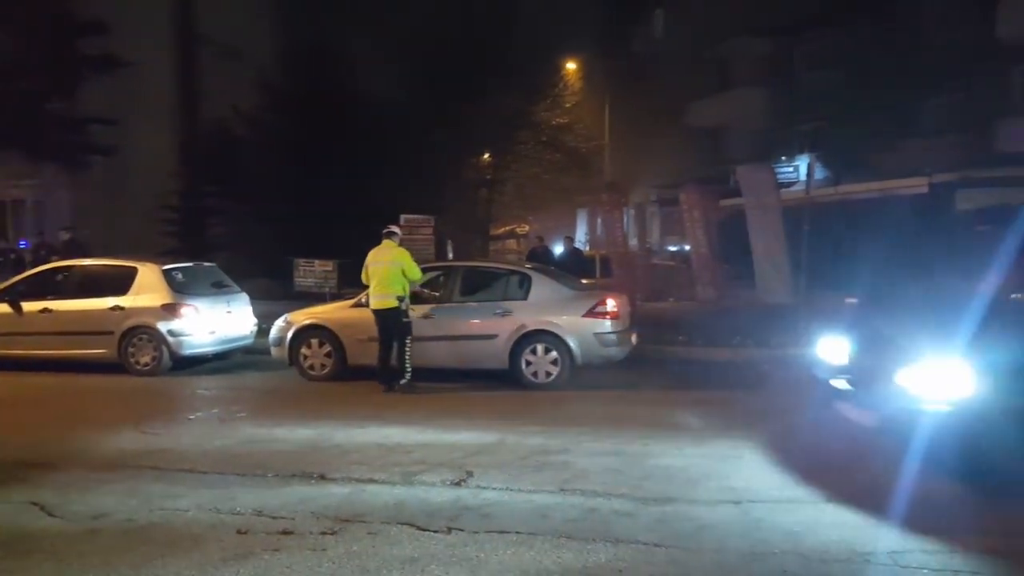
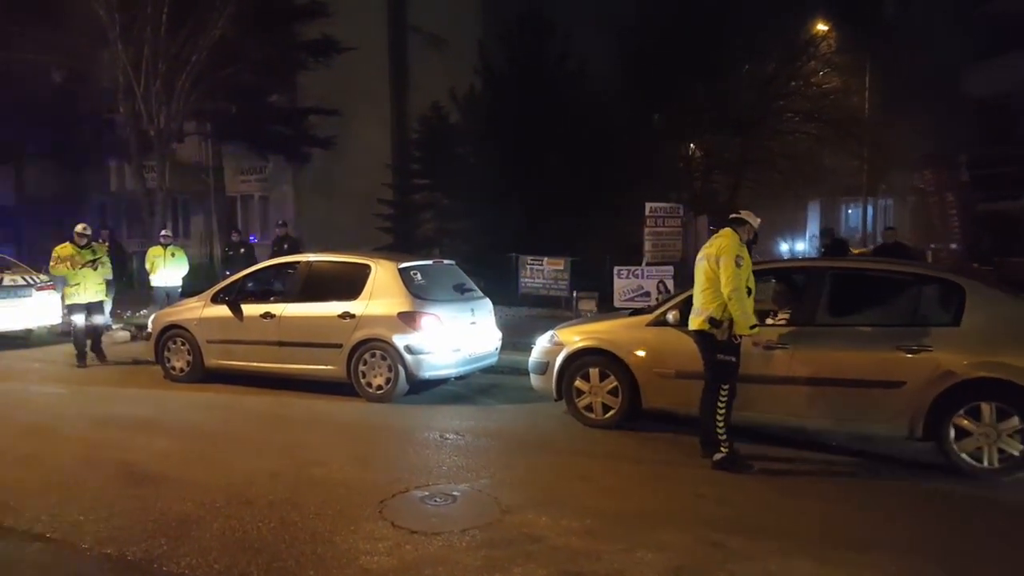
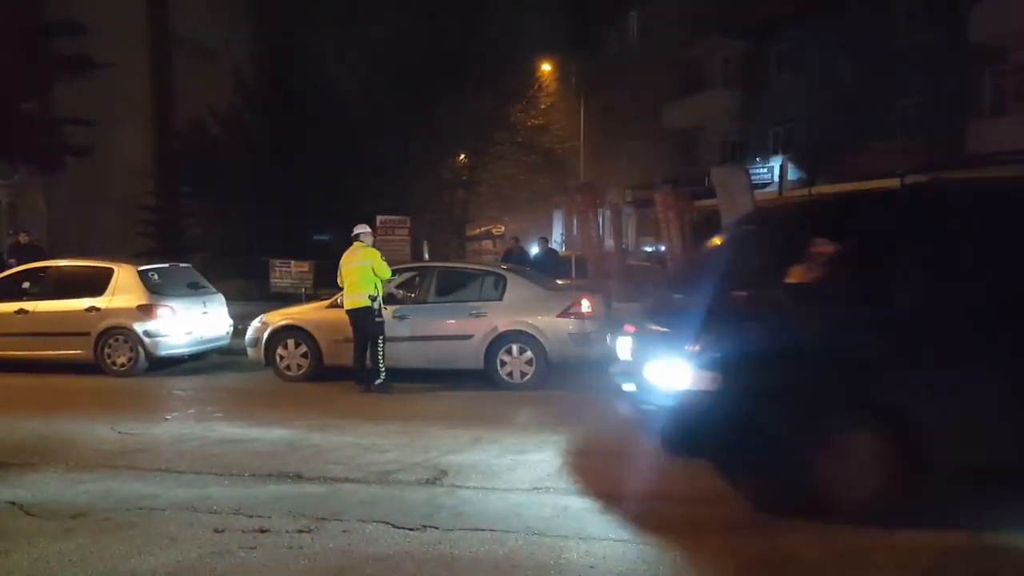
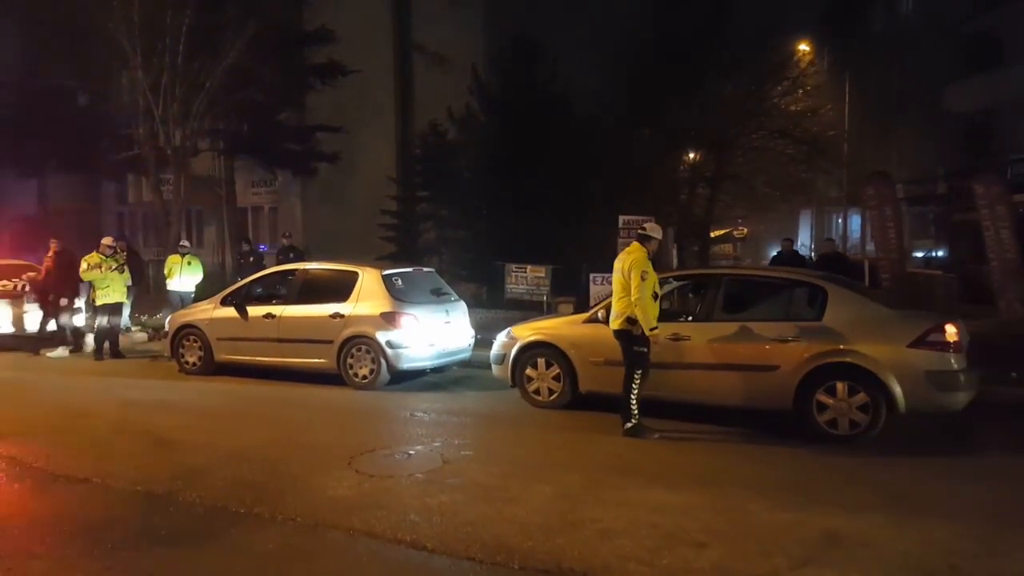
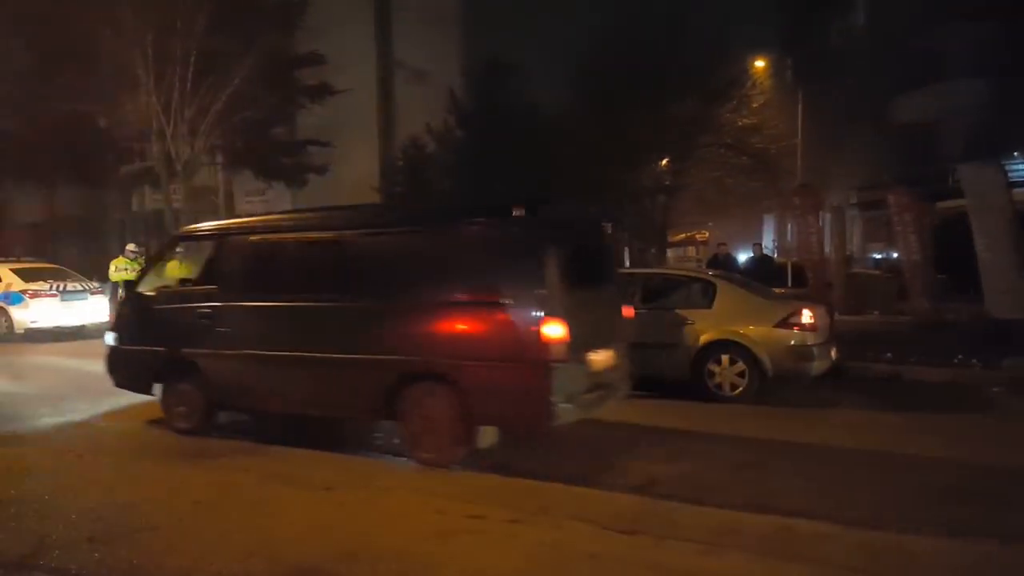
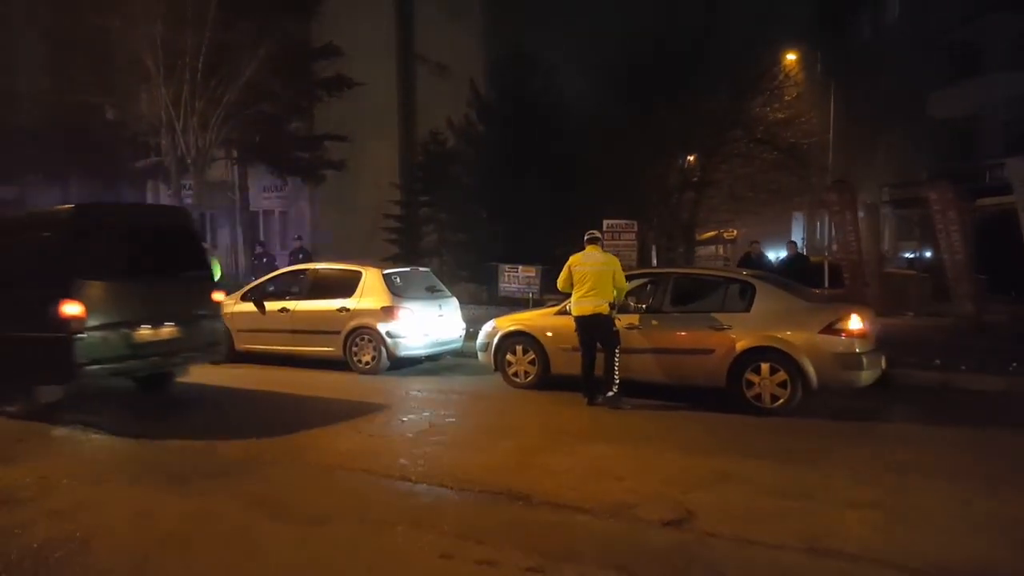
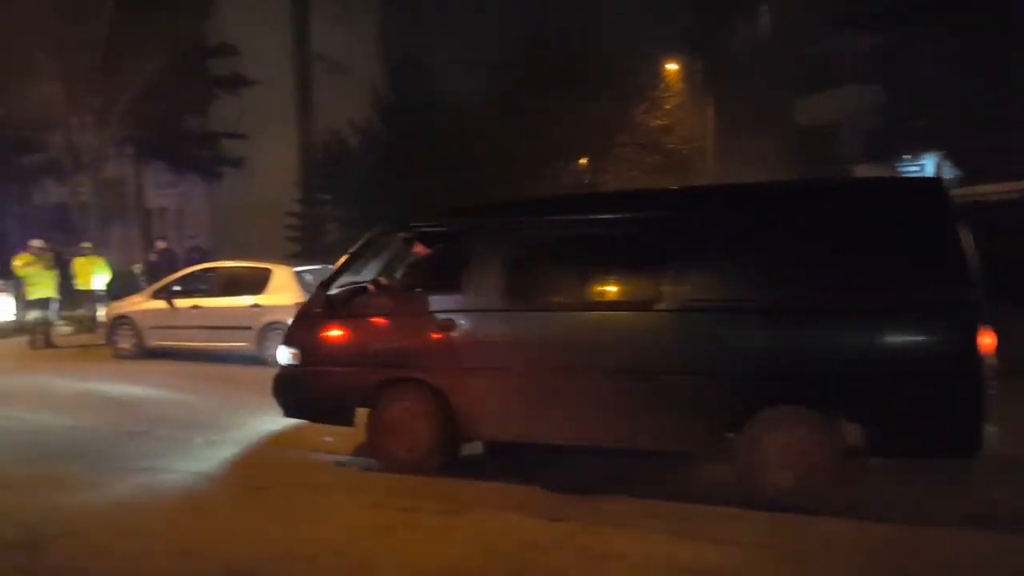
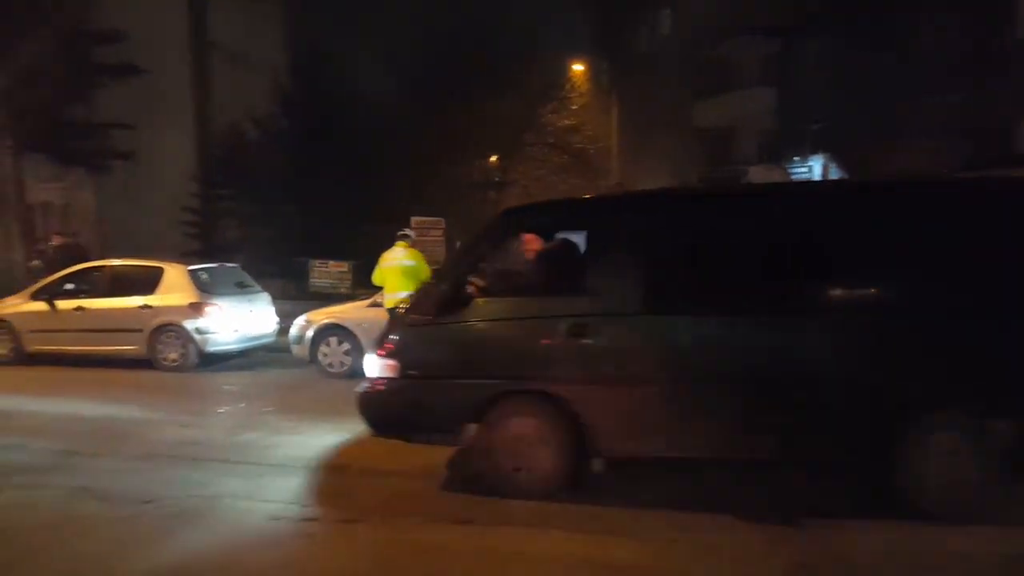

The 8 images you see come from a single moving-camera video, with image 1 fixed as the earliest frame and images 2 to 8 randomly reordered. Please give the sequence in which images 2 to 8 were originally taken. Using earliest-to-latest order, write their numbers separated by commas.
3, 8, 7, 5, 6, 4, 2
